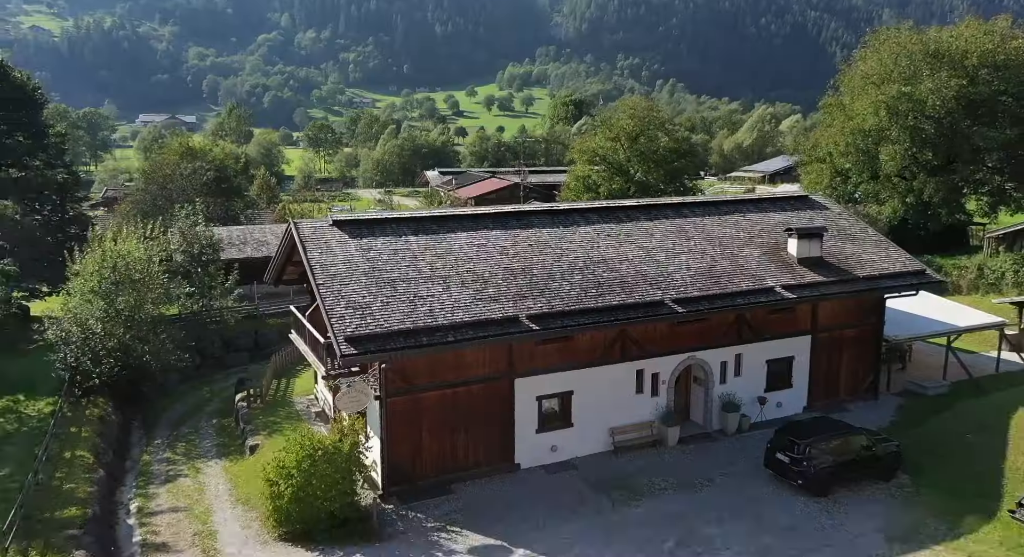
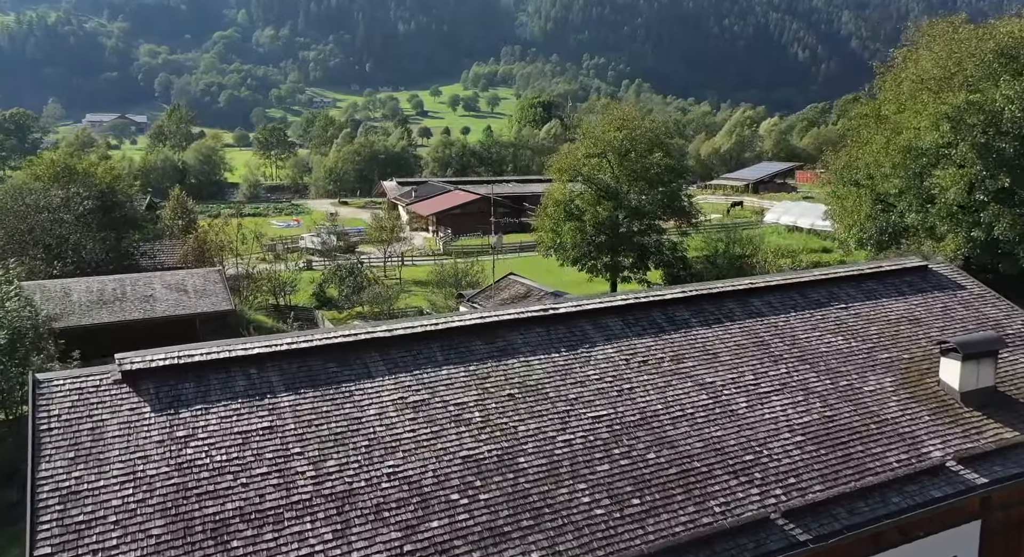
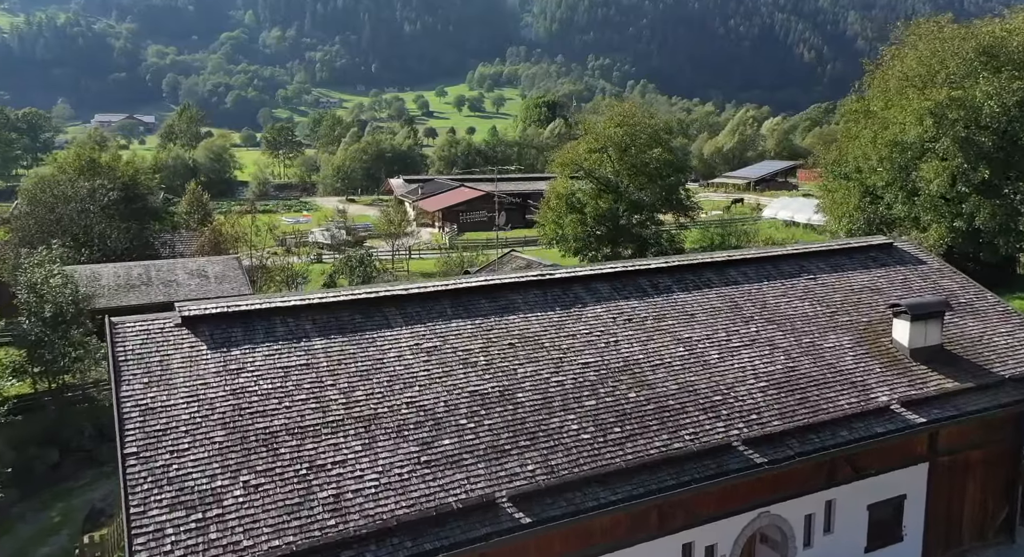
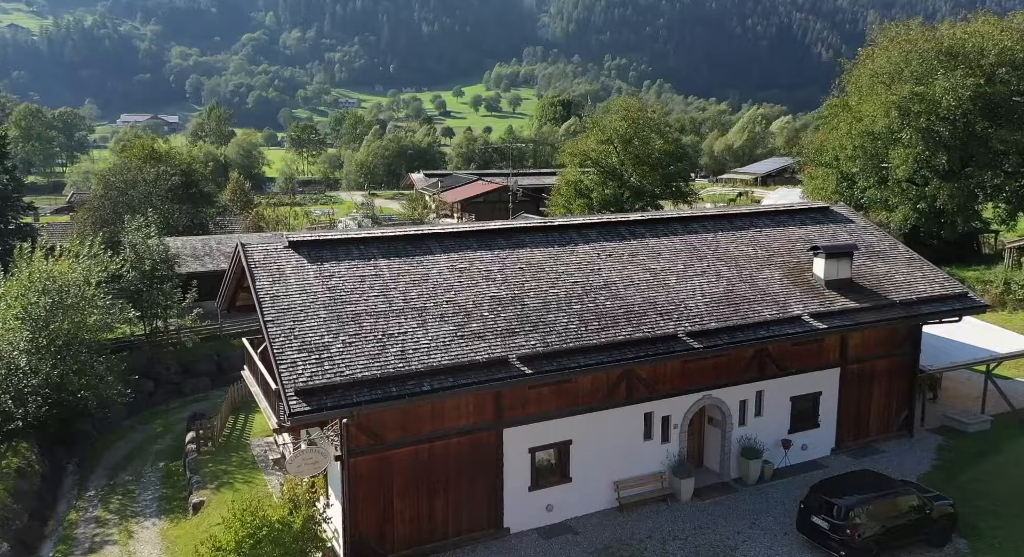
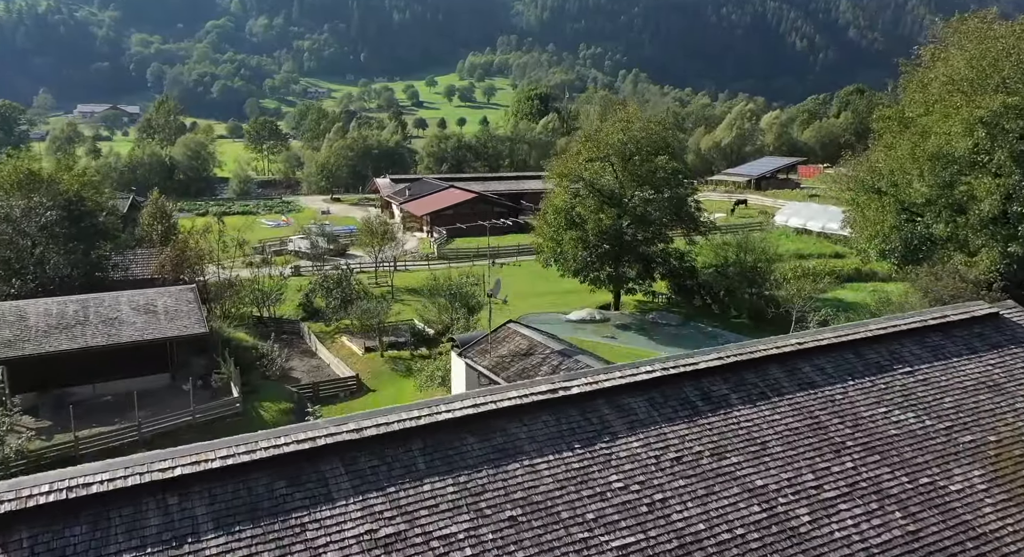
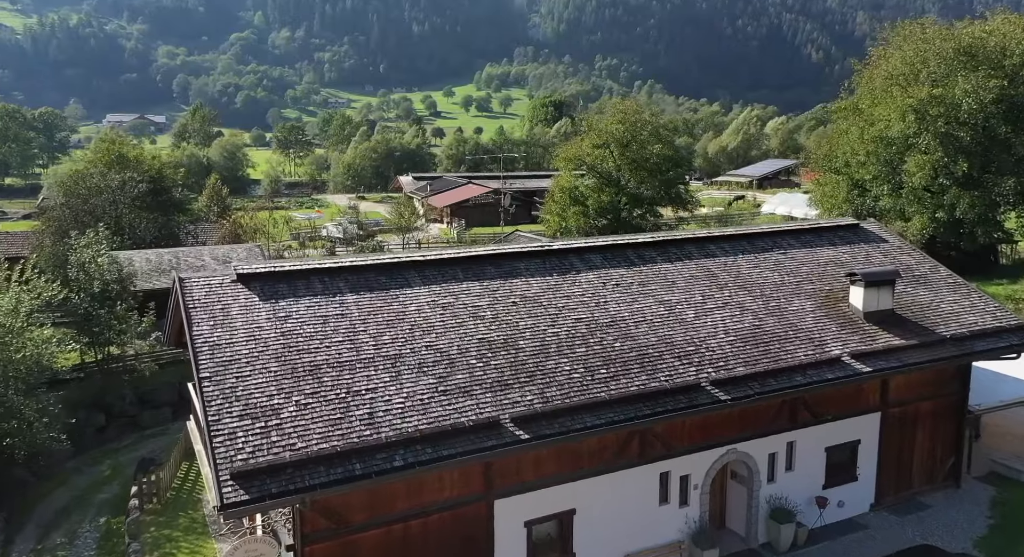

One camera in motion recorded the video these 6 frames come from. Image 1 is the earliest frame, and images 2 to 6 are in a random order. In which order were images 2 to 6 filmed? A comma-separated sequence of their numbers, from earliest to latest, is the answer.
4, 6, 3, 2, 5
